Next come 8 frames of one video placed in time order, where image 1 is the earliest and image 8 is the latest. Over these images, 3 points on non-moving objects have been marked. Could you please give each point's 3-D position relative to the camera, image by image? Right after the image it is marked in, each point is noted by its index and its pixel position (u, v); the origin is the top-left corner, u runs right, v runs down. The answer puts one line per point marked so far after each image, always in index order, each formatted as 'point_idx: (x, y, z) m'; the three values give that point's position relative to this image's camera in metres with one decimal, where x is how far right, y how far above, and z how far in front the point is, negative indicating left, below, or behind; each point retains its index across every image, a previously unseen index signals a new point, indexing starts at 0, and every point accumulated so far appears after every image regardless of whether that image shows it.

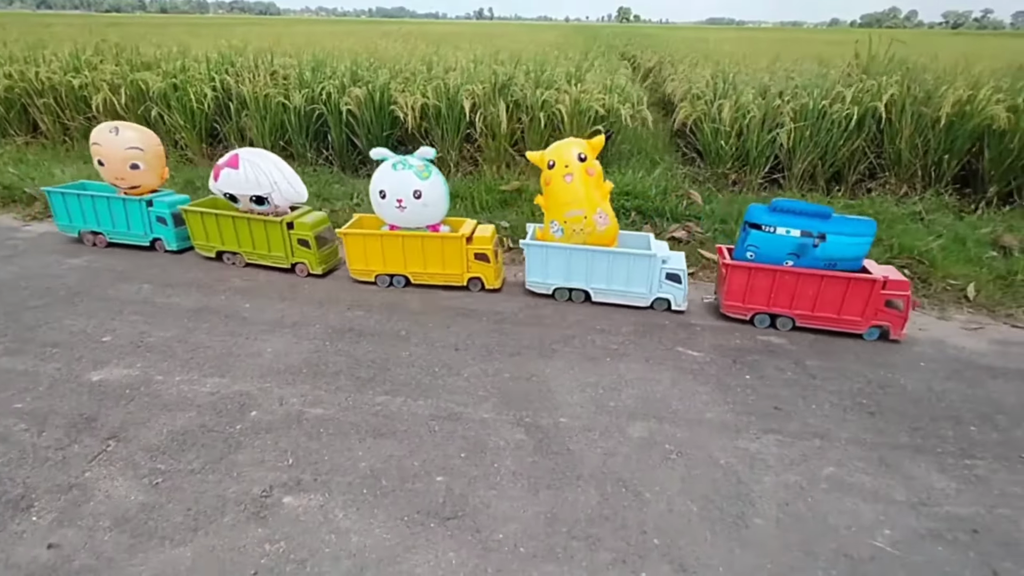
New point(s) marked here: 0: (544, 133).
0: (+0.2, +1.7, +5.4) m
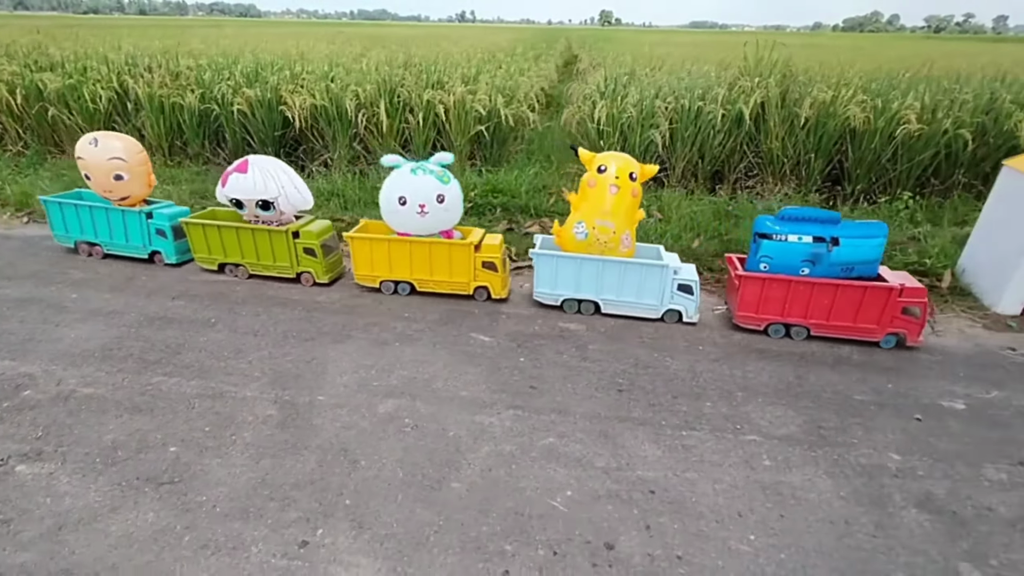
0: (-1.0, +1.8, +5.6) m
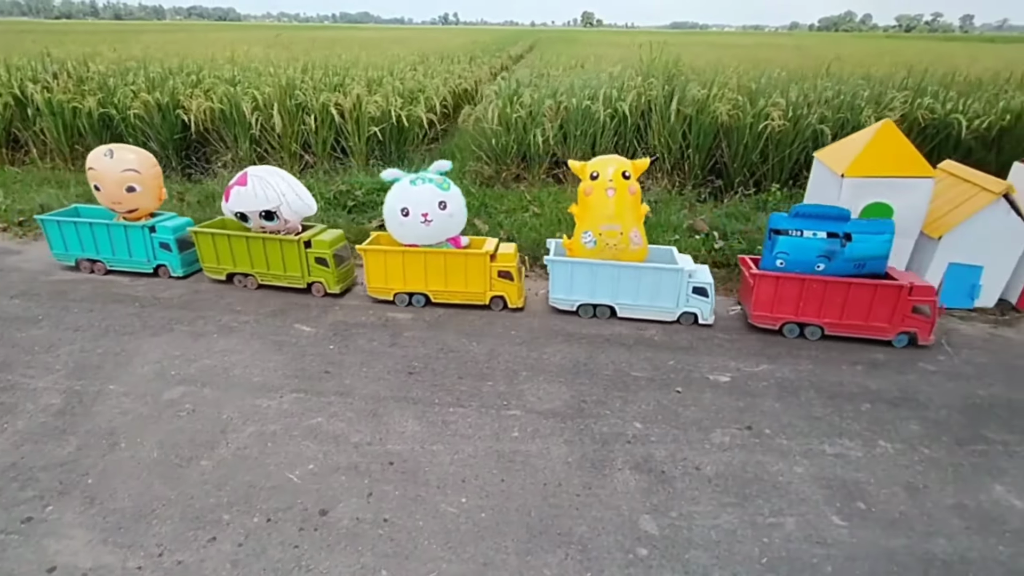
0: (-2.2, +1.8, +5.7) m
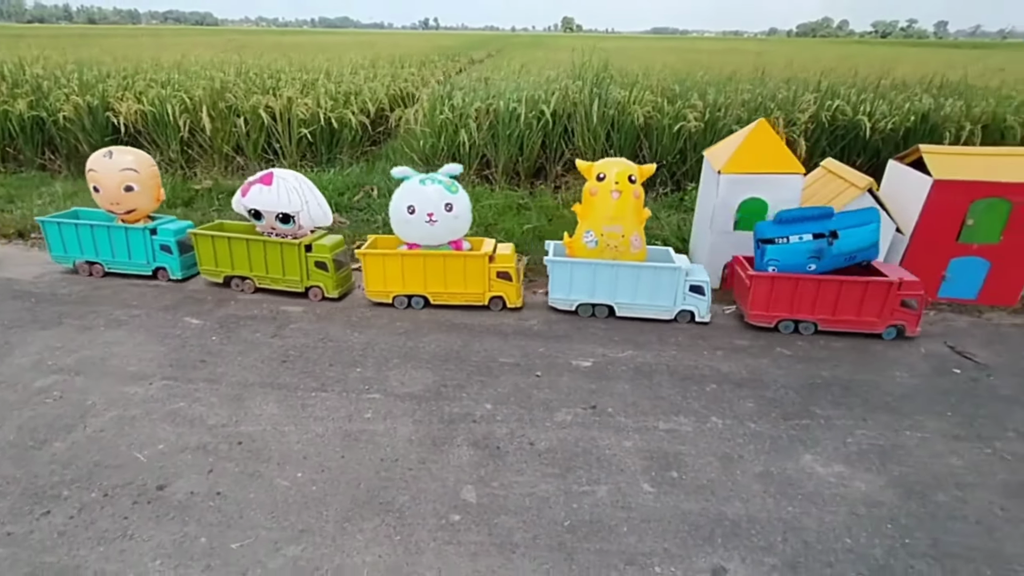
0: (-3.1, +1.8, +5.8) m
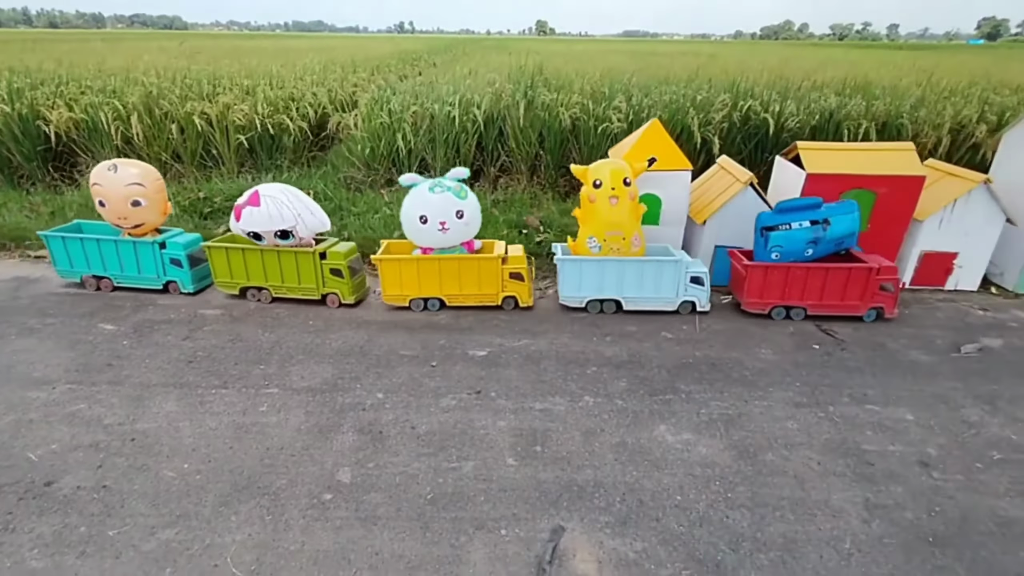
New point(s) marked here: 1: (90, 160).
0: (-3.9, +1.8, +5.8) m
1: (-5.3, +1.6, +5.9) m
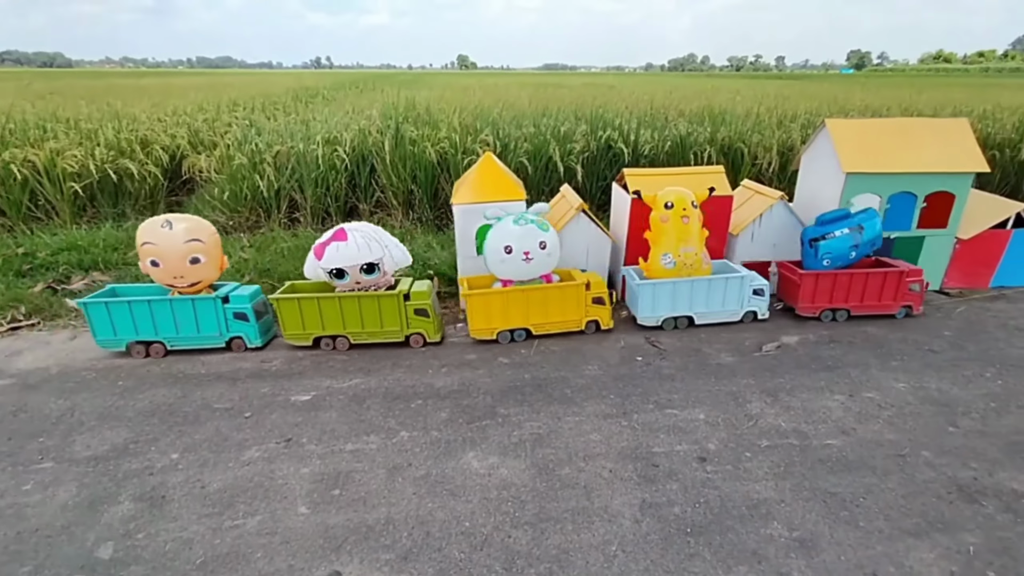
0: (-5.5, +1.0, +5.3) m
1: (-6.9, +0.8, +5.2) m
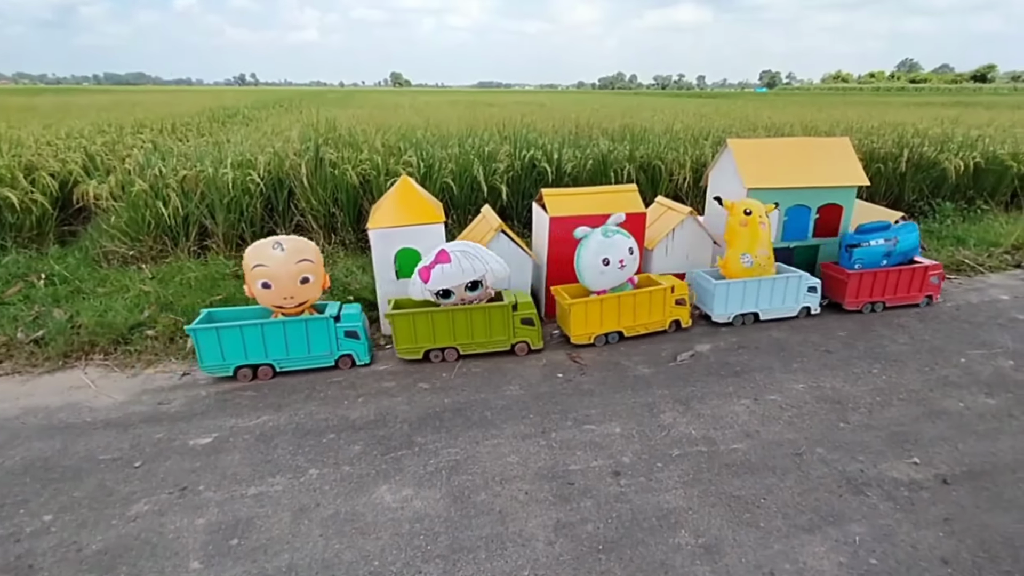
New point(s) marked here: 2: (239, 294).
0: (-6.3, +0.6, +4.7) m
1: (-7.7, +0.3, +4.4) m
2: (-2.7, -0.1, +4.7) m
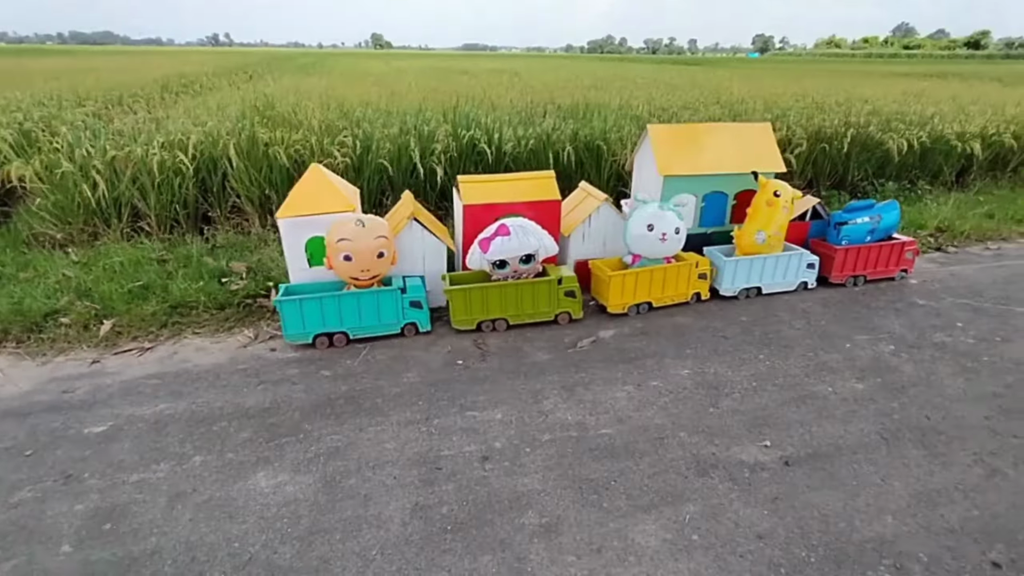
0: (-7.1, +0.7, +4.7) m
1: (-8.4, +0.4, +4.4) m
2: (-3.5, +0.1, +4.8) m
